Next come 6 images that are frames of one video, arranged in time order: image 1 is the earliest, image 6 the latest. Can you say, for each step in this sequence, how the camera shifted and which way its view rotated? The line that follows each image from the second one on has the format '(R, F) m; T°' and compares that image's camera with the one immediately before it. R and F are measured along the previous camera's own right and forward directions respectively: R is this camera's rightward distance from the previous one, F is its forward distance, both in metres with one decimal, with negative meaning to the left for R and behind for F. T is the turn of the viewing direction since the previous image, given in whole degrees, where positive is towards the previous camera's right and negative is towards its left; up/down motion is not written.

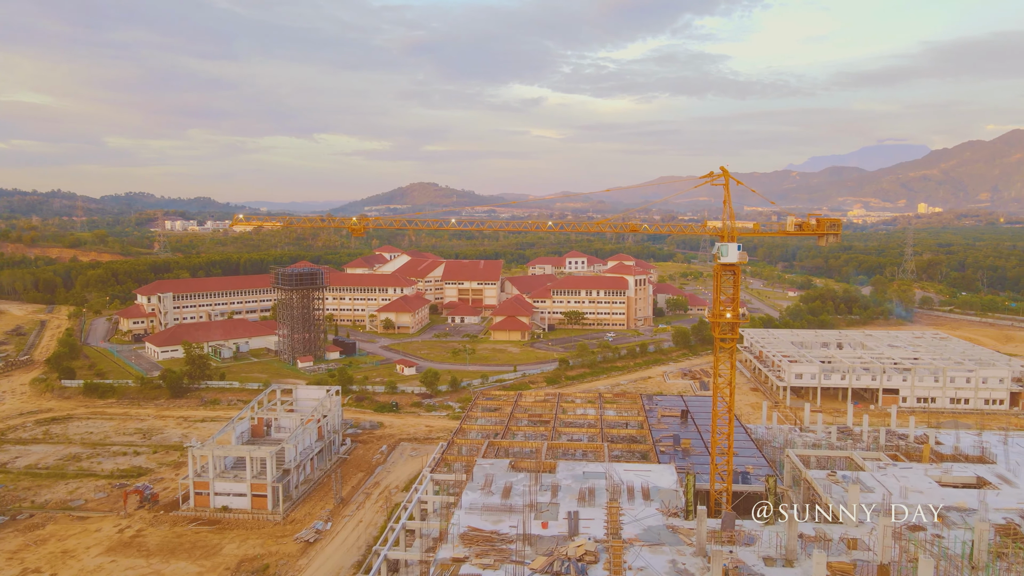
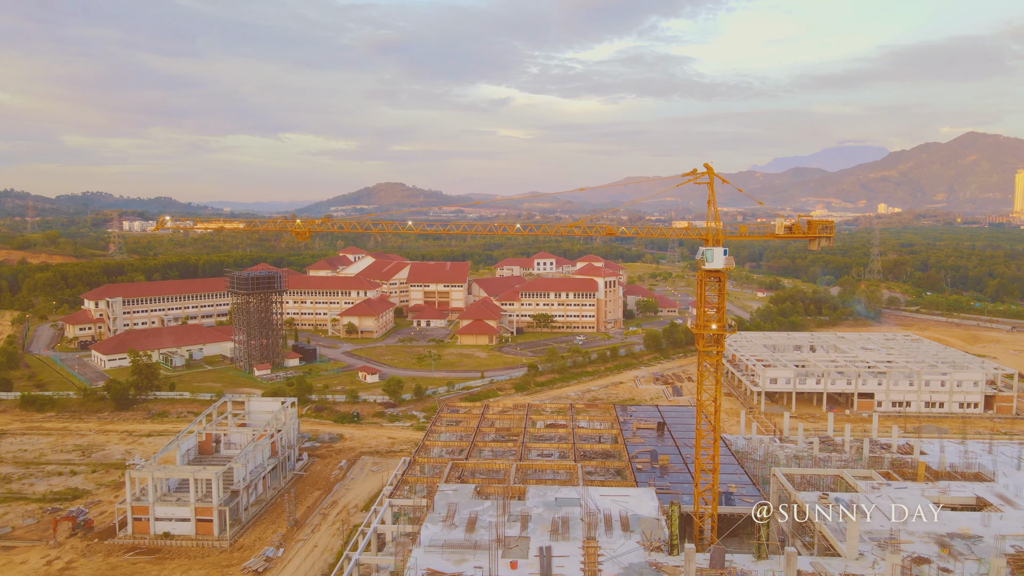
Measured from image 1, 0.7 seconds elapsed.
(+0.1, +1.0) m; +3°
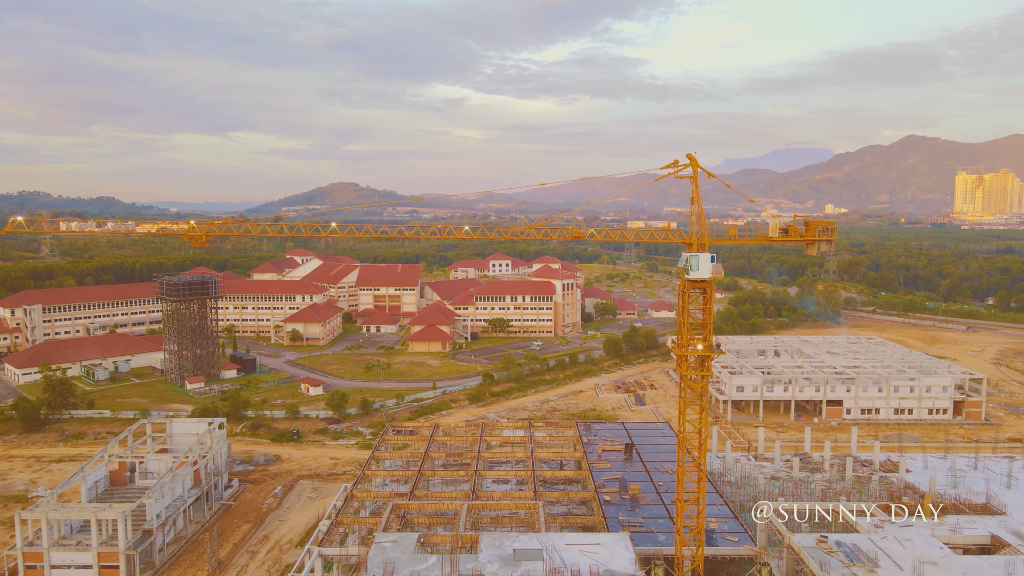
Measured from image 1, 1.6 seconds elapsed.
(+0.1, +1.5) m; +4°
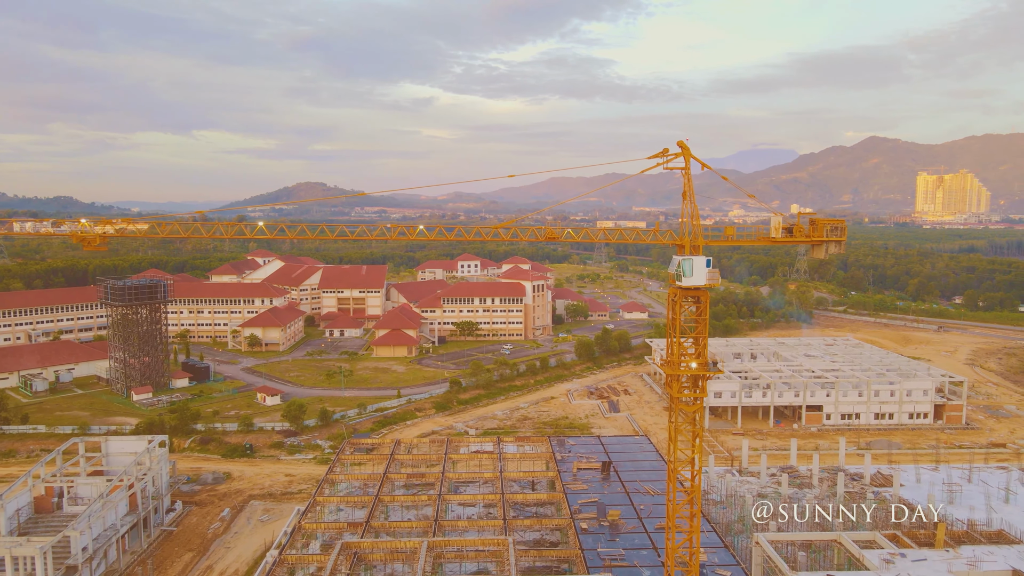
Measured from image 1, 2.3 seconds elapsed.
(+0.1, +1.1) m; +3°
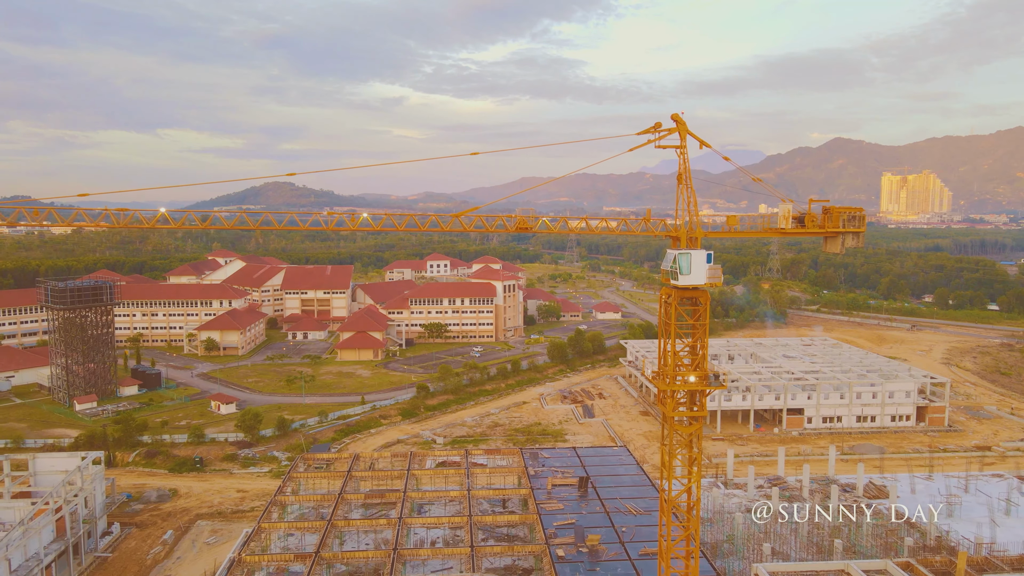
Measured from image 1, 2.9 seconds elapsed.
(+0.1, +1.0) m; +3°
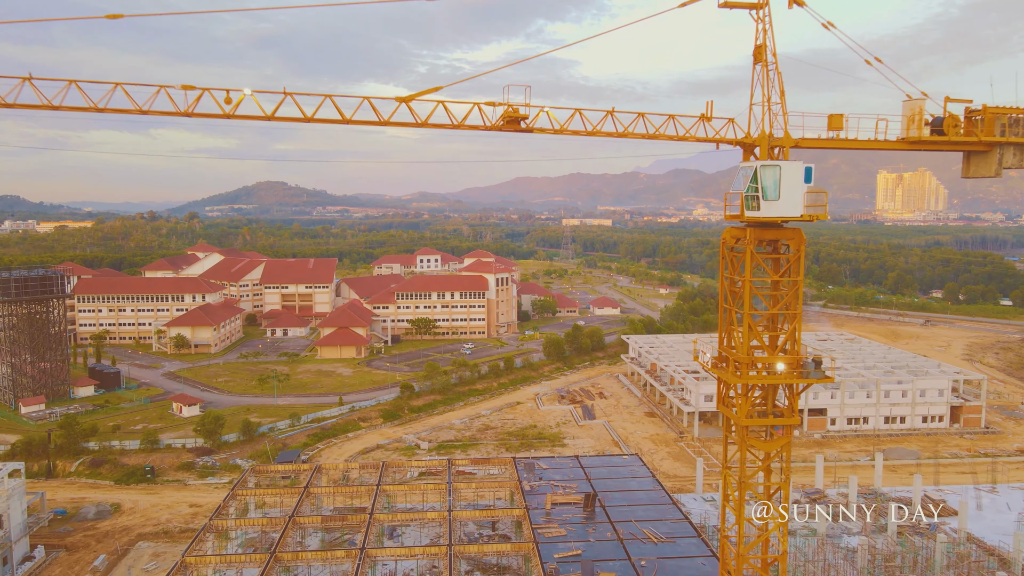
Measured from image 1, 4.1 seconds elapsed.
(0.0, +1.9) m; +1°
